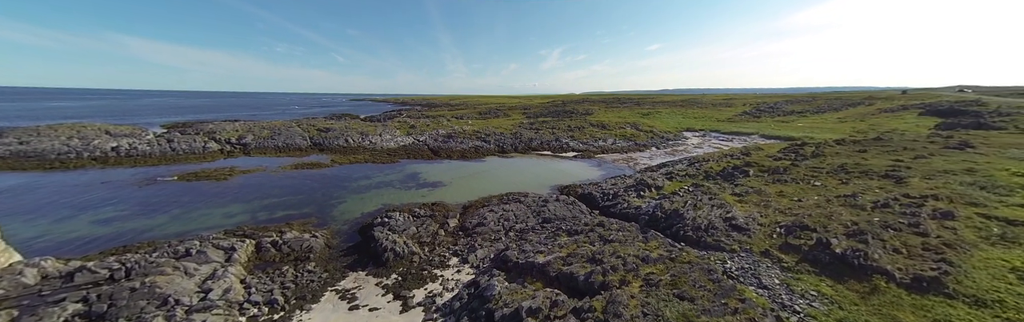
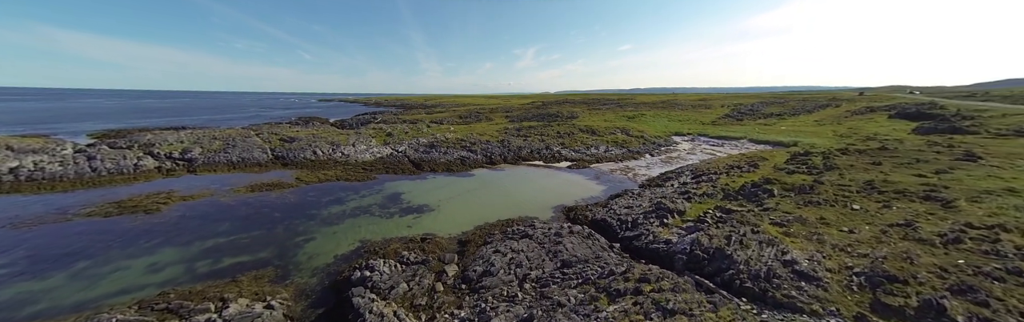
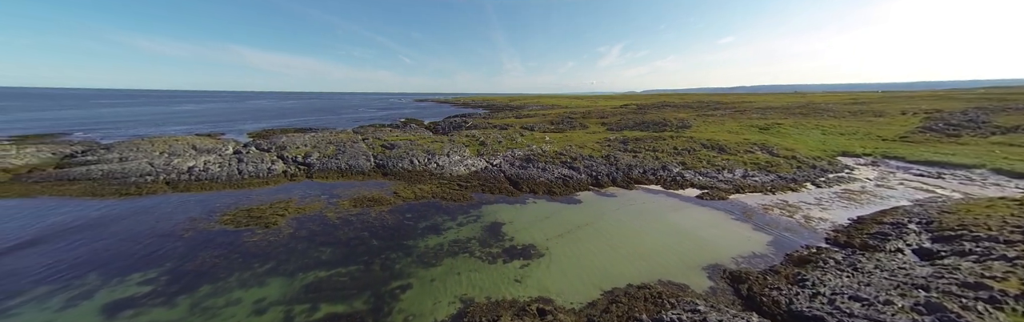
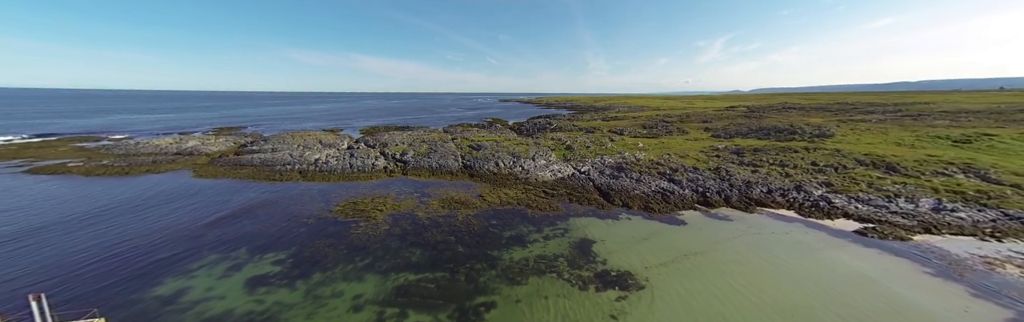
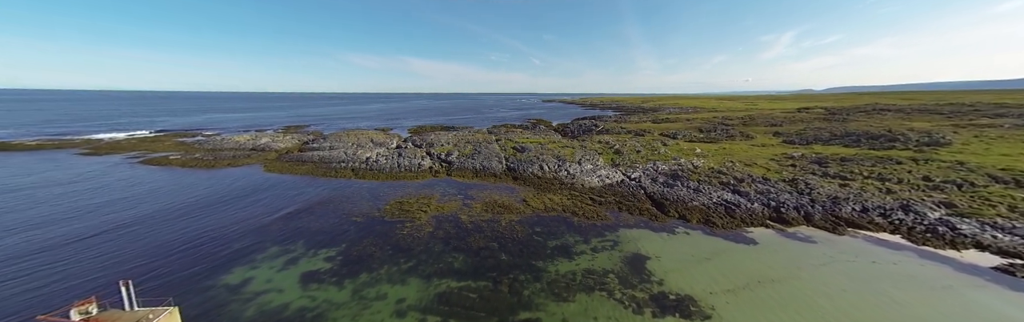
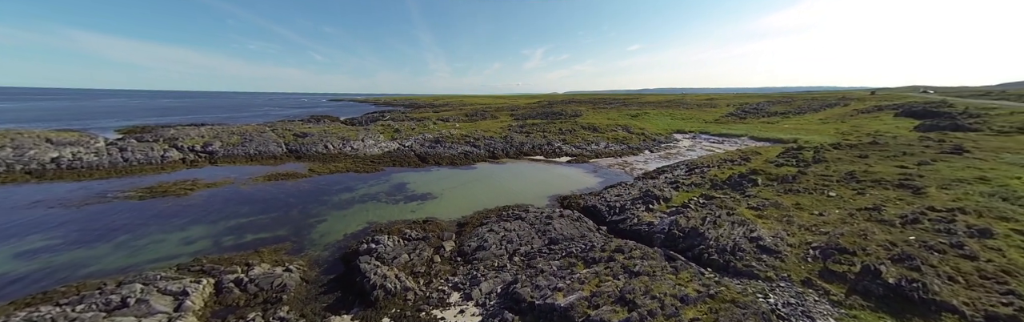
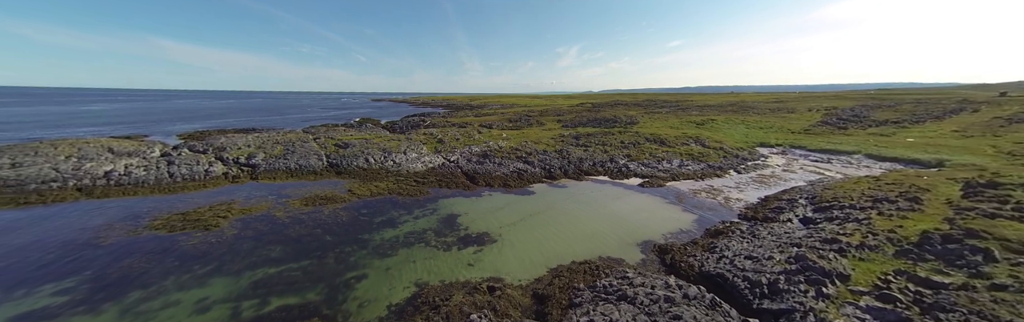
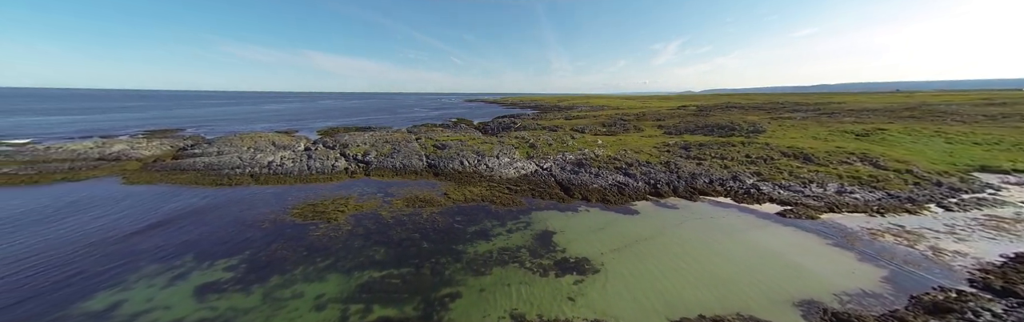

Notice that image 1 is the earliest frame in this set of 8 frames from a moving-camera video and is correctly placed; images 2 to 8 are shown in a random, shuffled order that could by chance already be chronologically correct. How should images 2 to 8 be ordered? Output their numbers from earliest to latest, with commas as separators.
6, 2, 7, 3, 8, 4, 5
